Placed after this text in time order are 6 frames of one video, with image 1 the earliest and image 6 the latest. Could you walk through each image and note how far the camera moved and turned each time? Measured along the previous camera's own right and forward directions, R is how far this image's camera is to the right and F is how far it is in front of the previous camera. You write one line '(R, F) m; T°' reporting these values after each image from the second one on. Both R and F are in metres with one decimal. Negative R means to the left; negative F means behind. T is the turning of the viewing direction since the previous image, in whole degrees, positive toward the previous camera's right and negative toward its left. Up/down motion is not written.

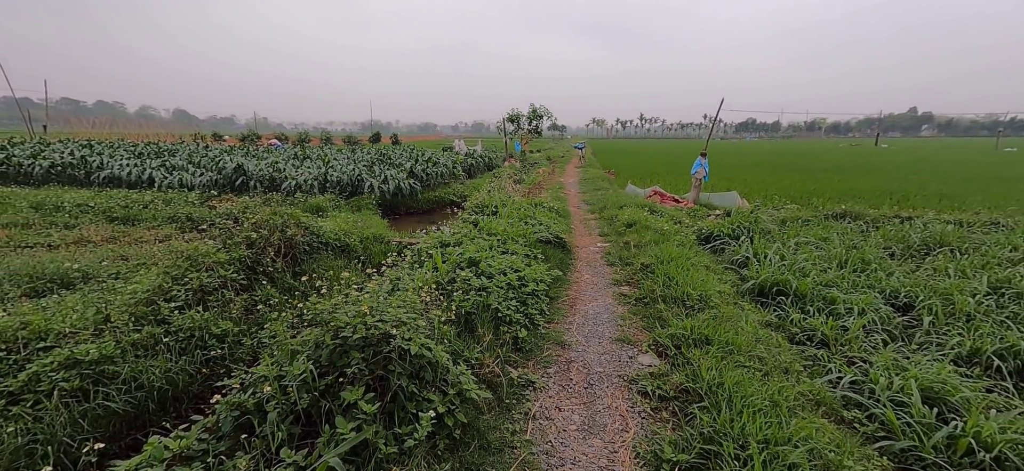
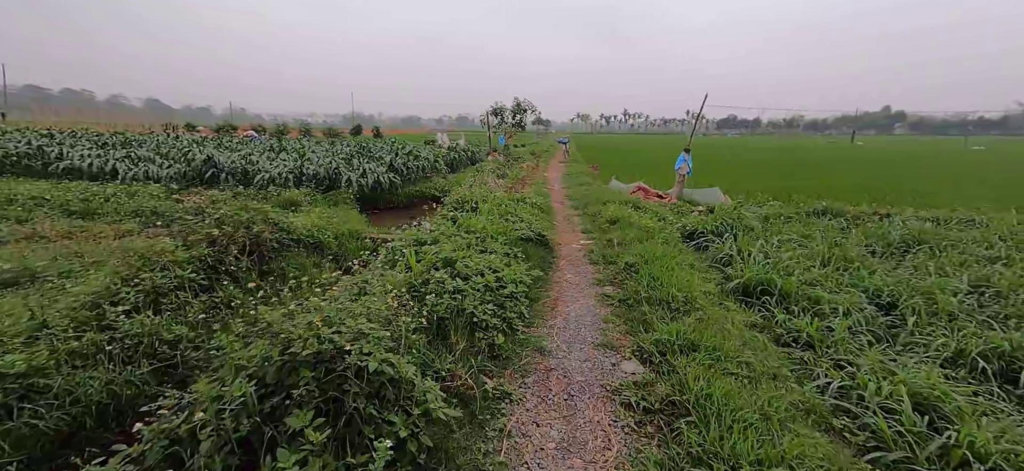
(+0.1, +0.2) m; +2°
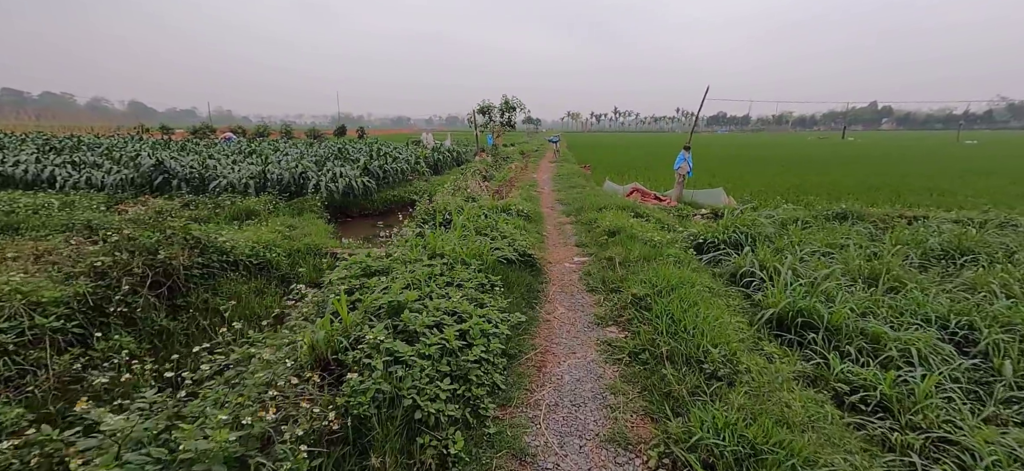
(+0.1, +0.8) m; +1°
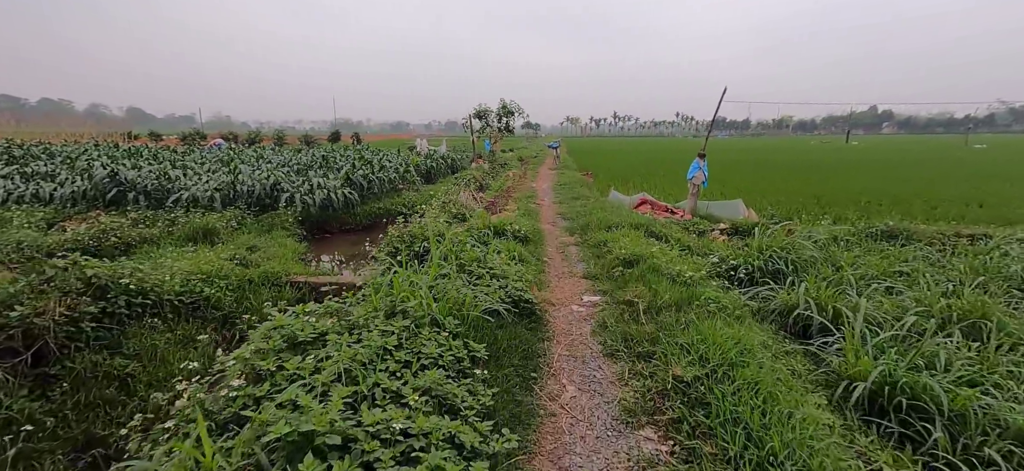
(+0.1, +0.9) m; 0°
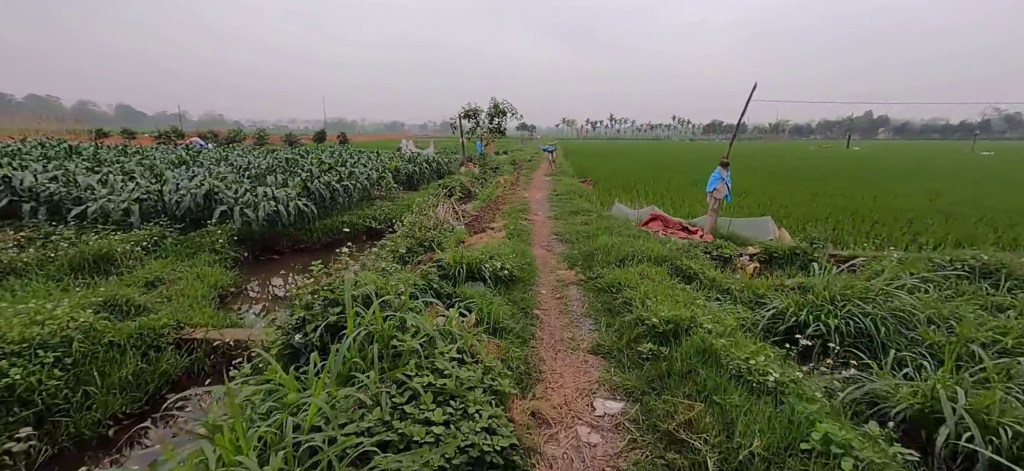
(+0.1, +1.3) m; +1°
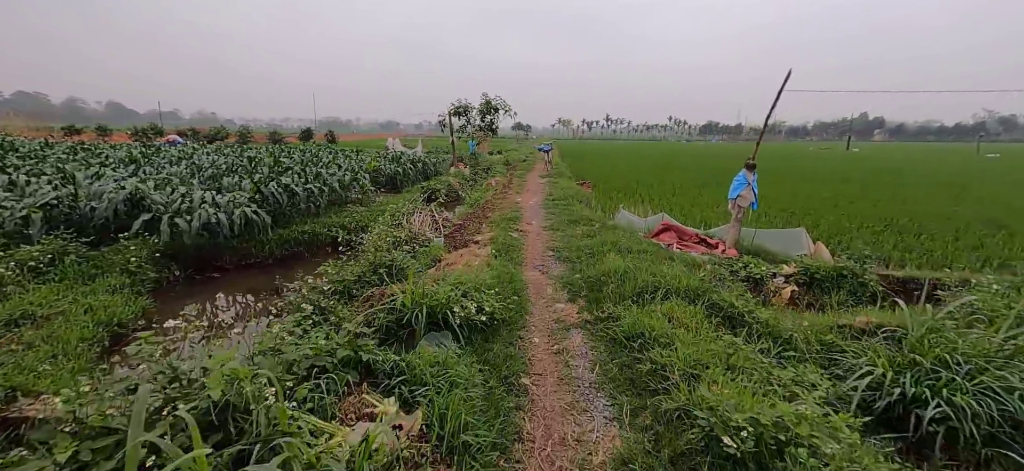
(+0.1, +1.1) m; +1°
